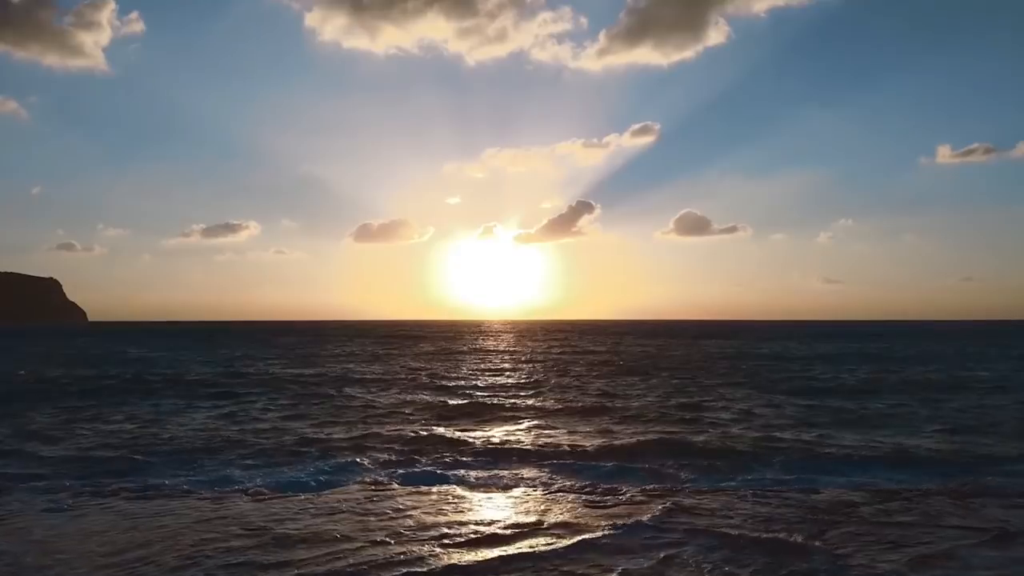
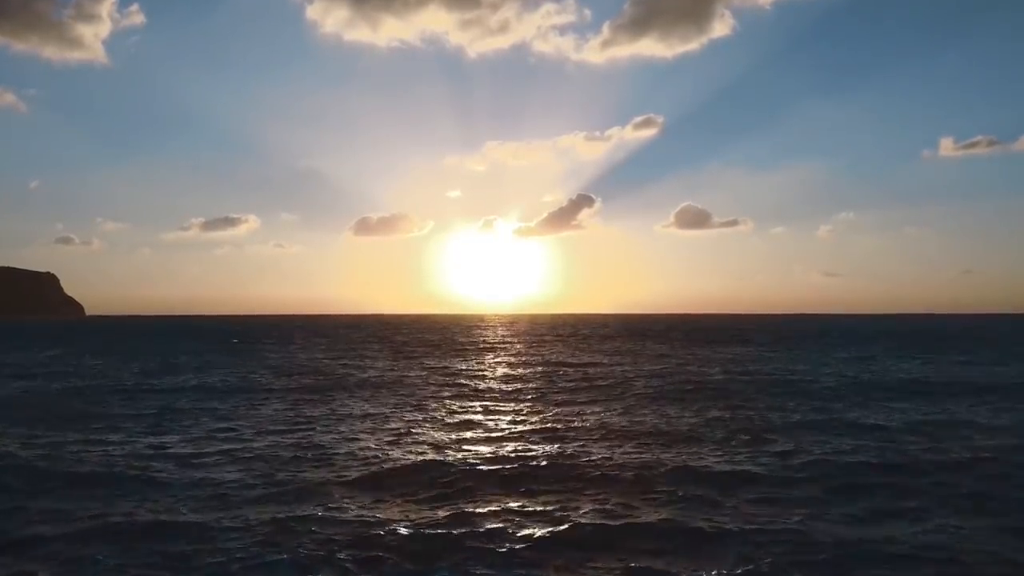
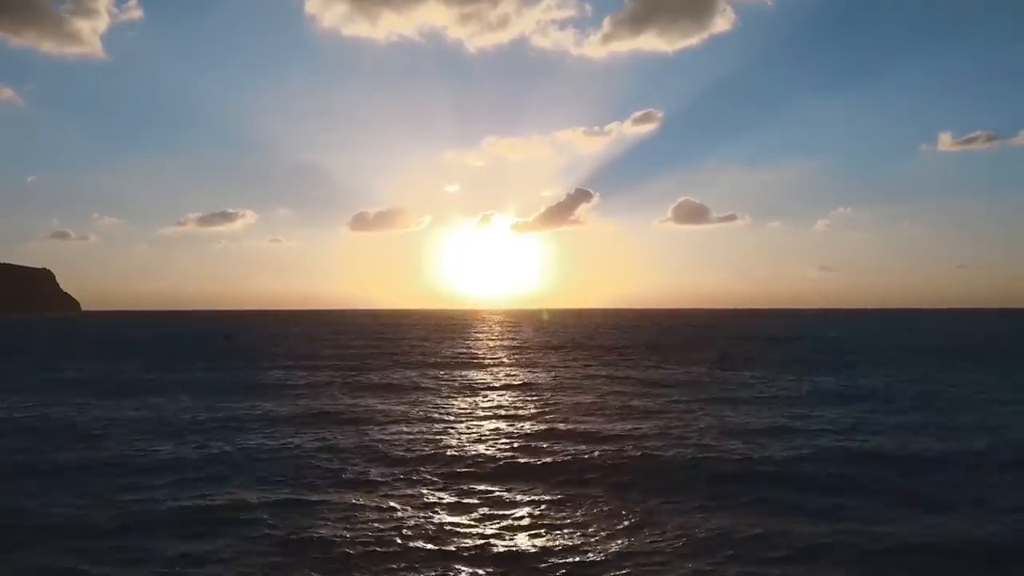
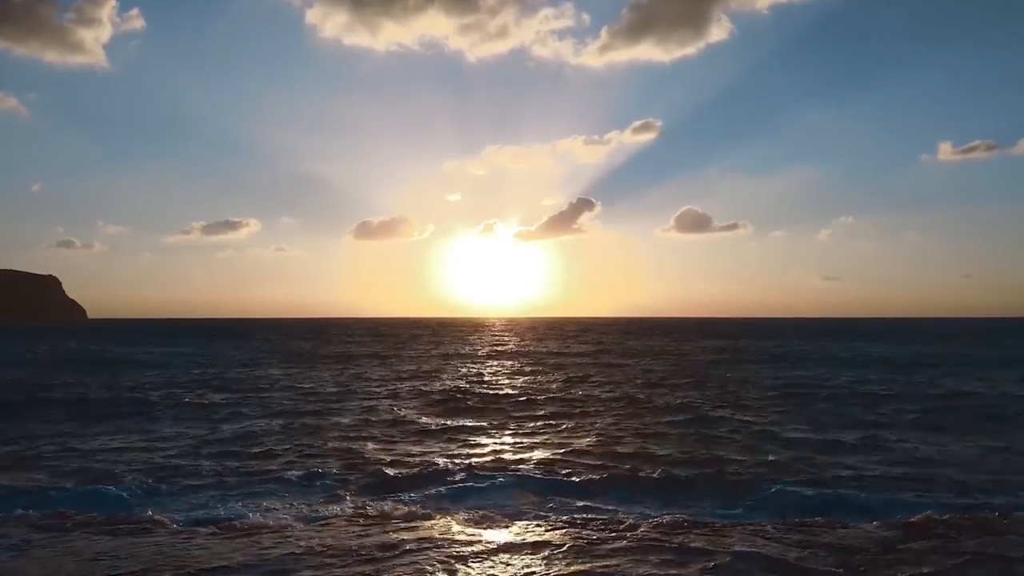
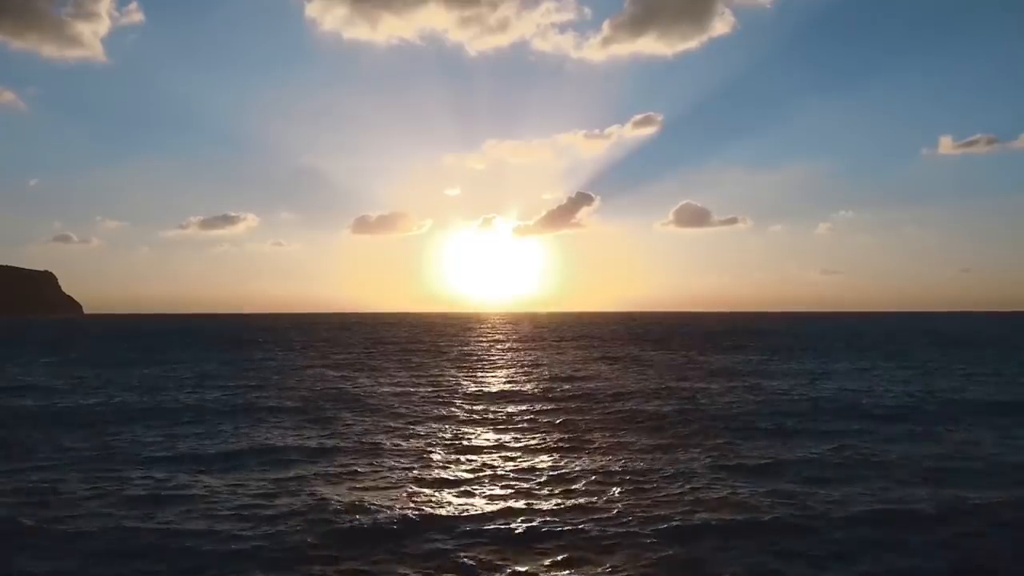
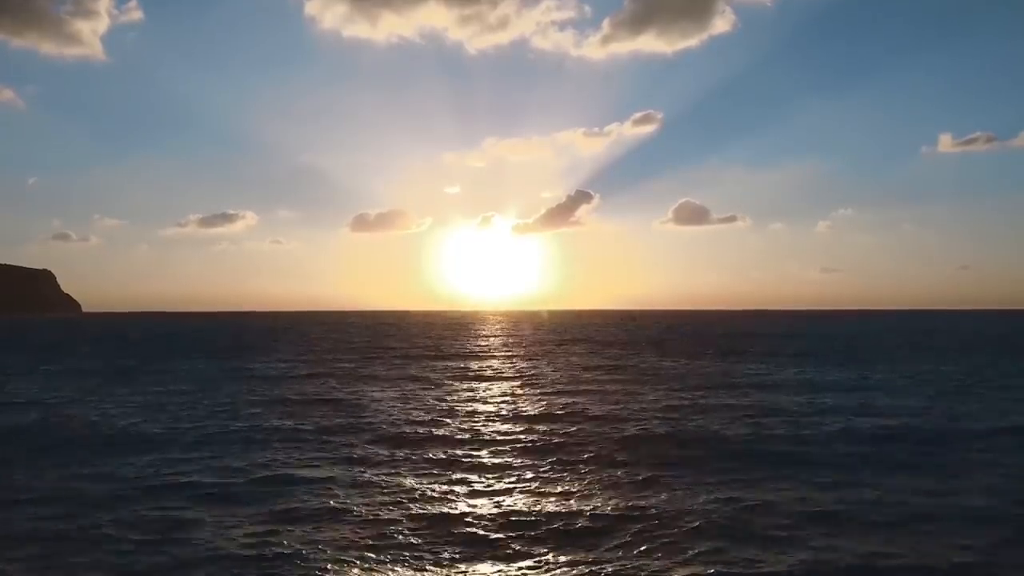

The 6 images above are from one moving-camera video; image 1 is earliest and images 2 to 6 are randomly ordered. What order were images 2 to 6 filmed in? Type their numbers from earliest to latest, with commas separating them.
4, 2, 5, 6, 3
